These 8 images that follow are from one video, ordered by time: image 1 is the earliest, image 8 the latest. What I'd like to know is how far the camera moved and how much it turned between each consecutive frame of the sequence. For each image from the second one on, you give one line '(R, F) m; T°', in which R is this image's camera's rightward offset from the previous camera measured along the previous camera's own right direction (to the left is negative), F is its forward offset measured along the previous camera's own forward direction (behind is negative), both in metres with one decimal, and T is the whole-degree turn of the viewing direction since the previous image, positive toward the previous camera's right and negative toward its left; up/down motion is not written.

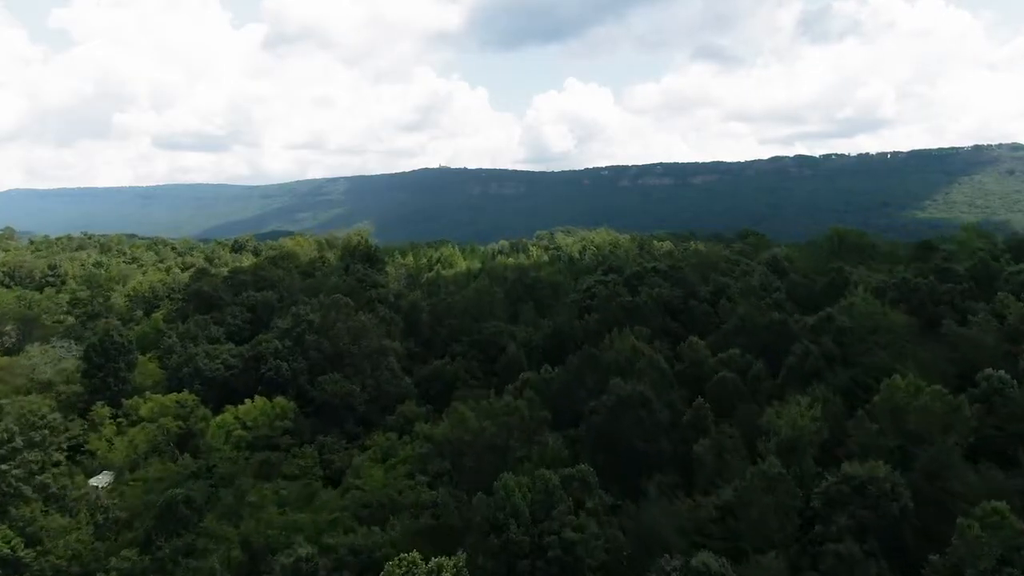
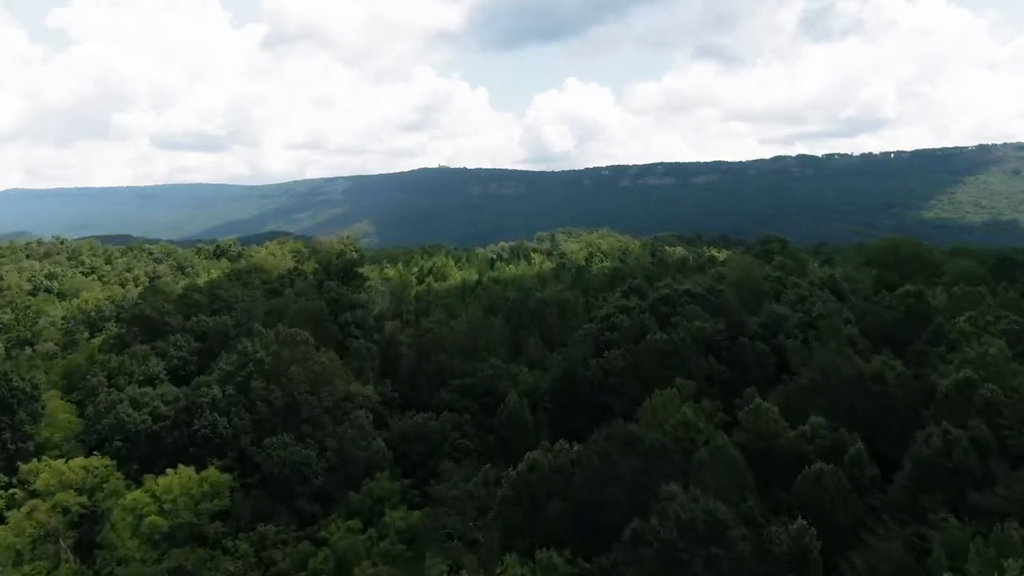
(-0.1, +8.2) m; 0°
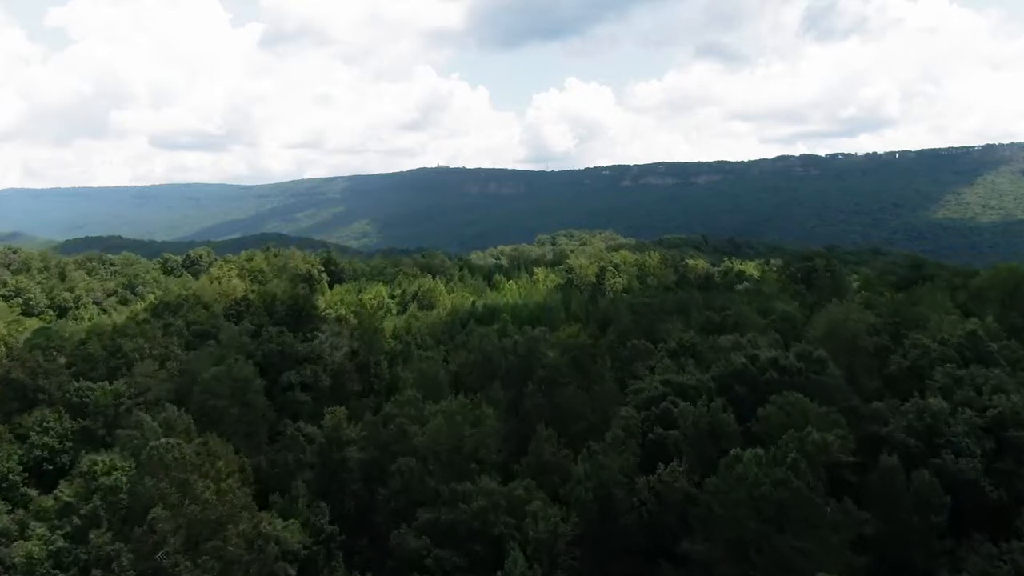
(-0.1, +11.8) m; 0°
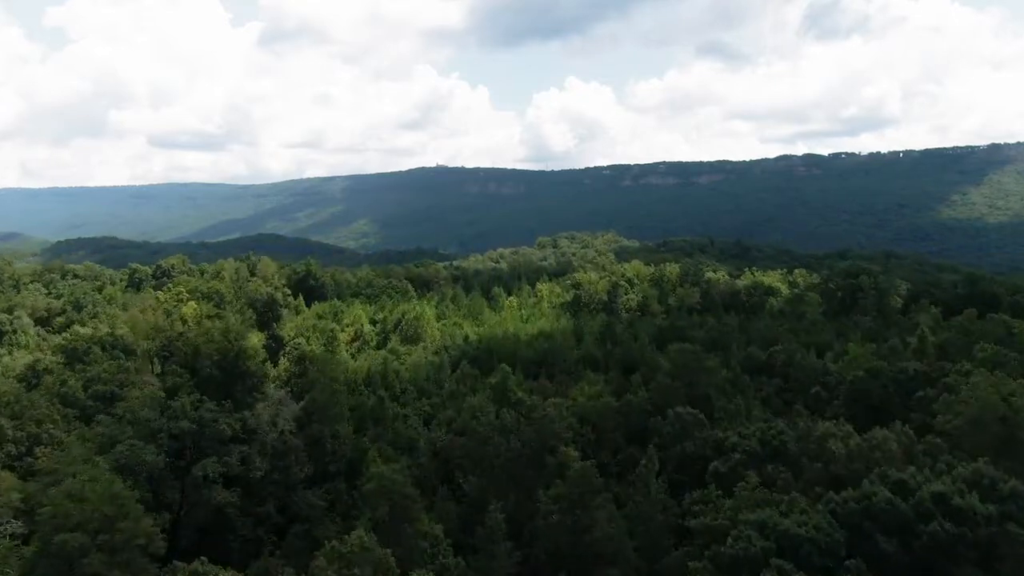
(-0.1, +9.4) m; 0°
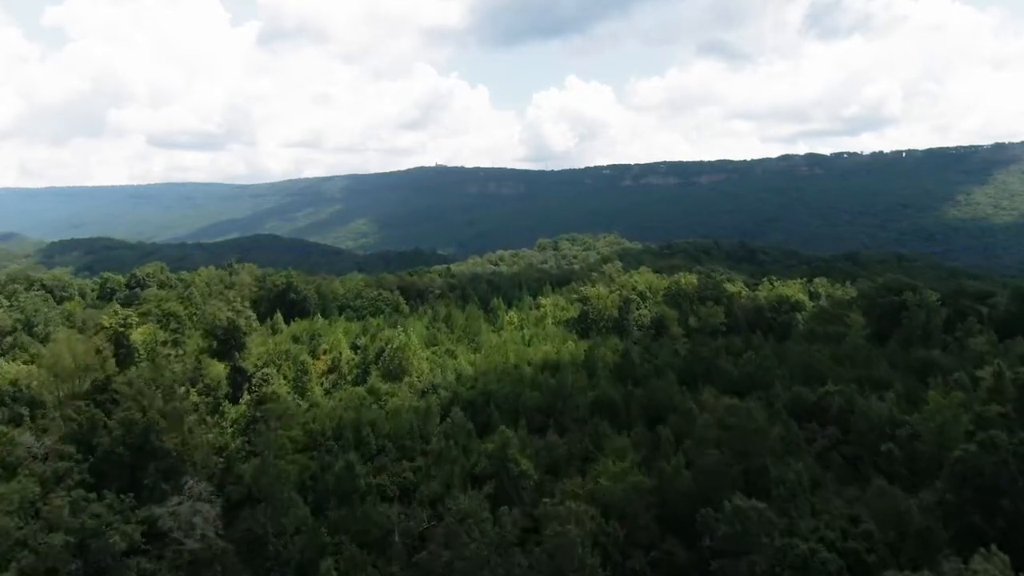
(-0.1, +7.1) m; 0°
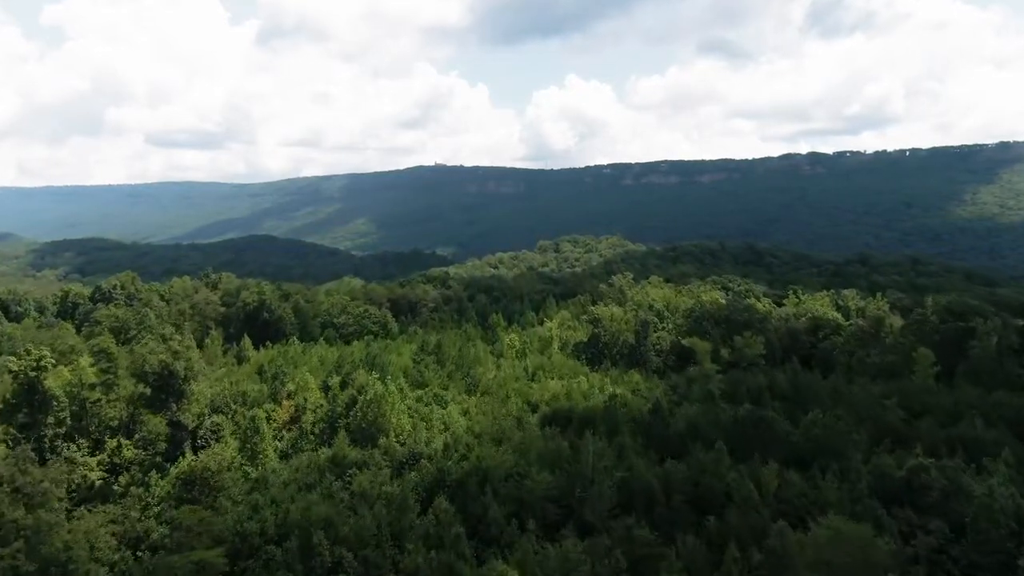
(-0.2, +8.3) m; 0°
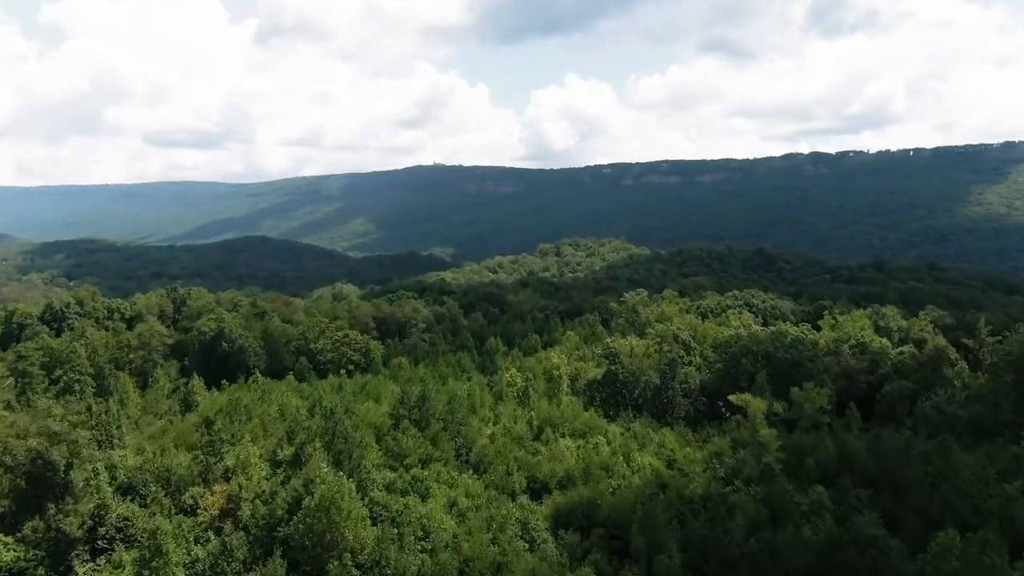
(-0.2, +9.4) m; 0°
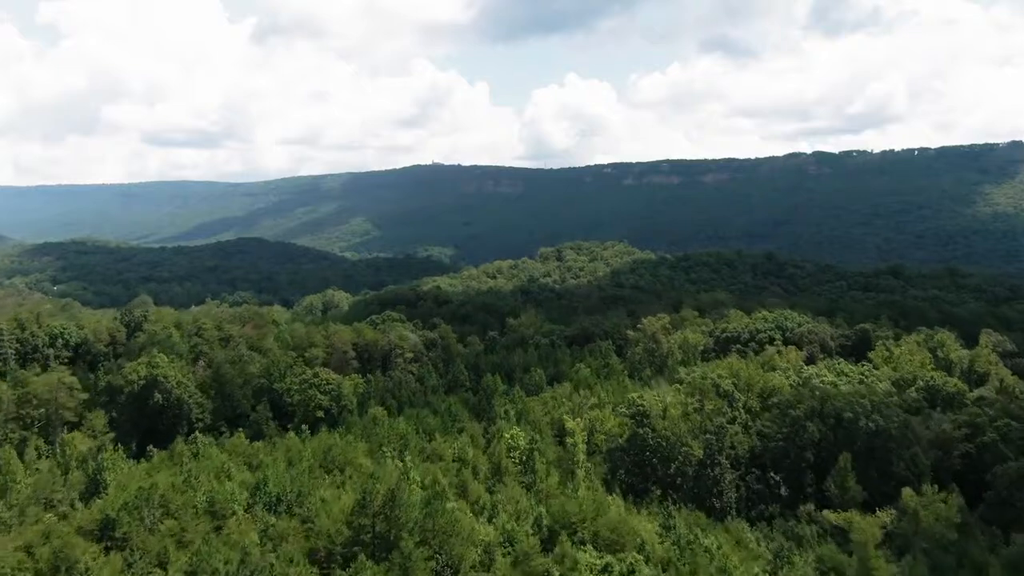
(-0.1, +10.6) m; 0°
